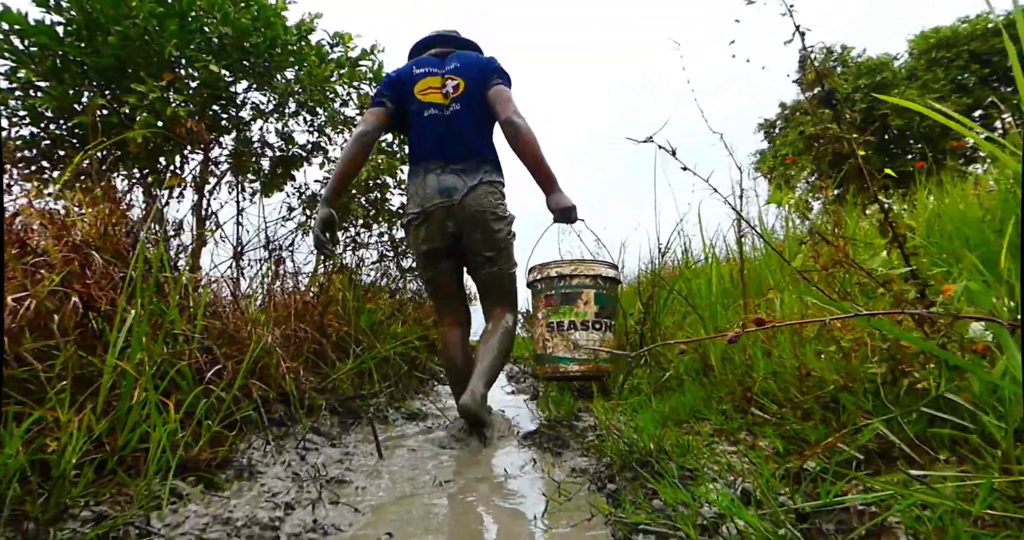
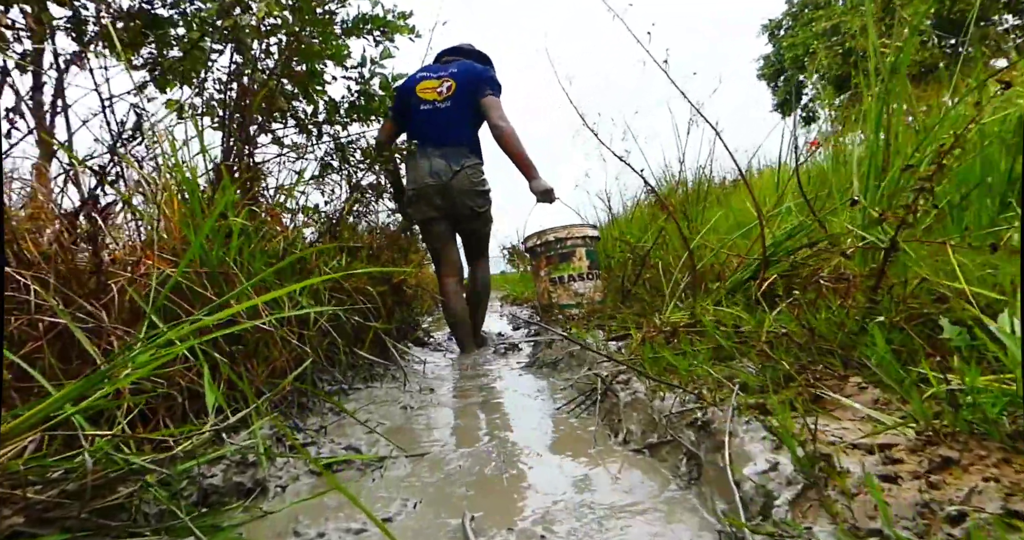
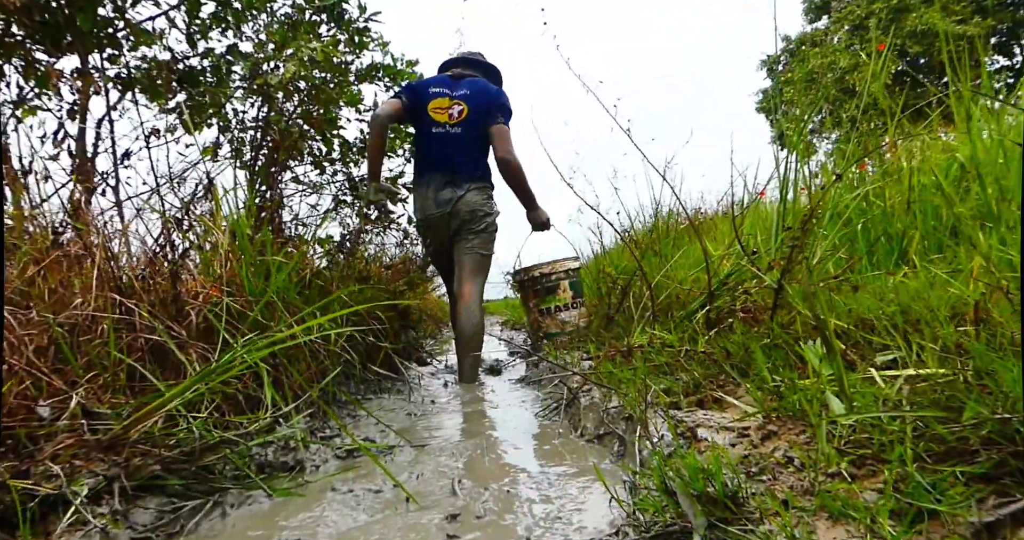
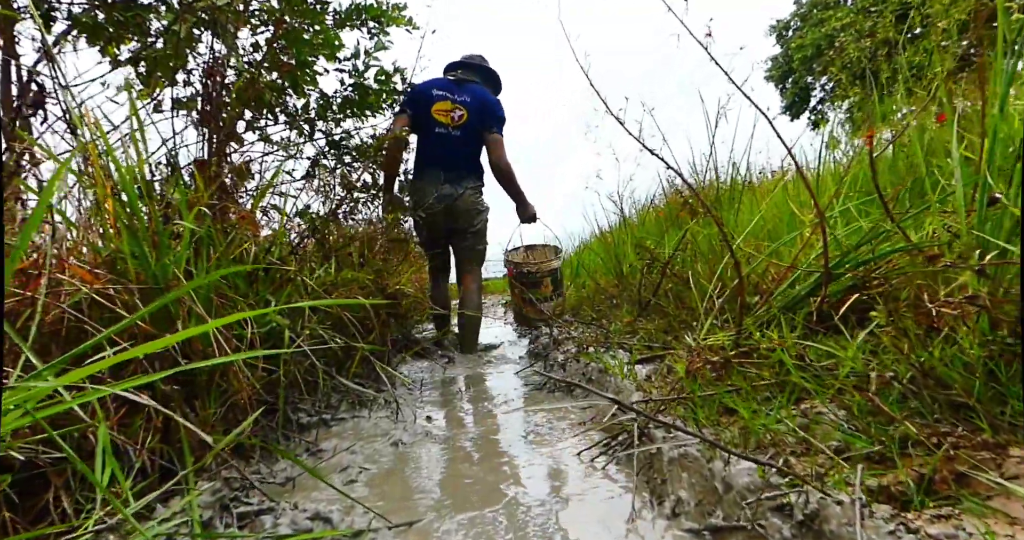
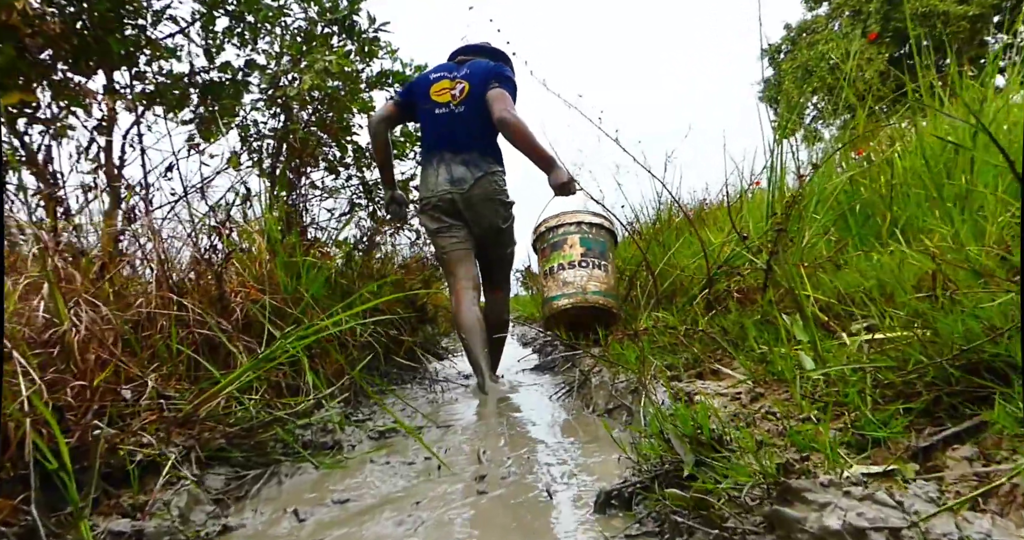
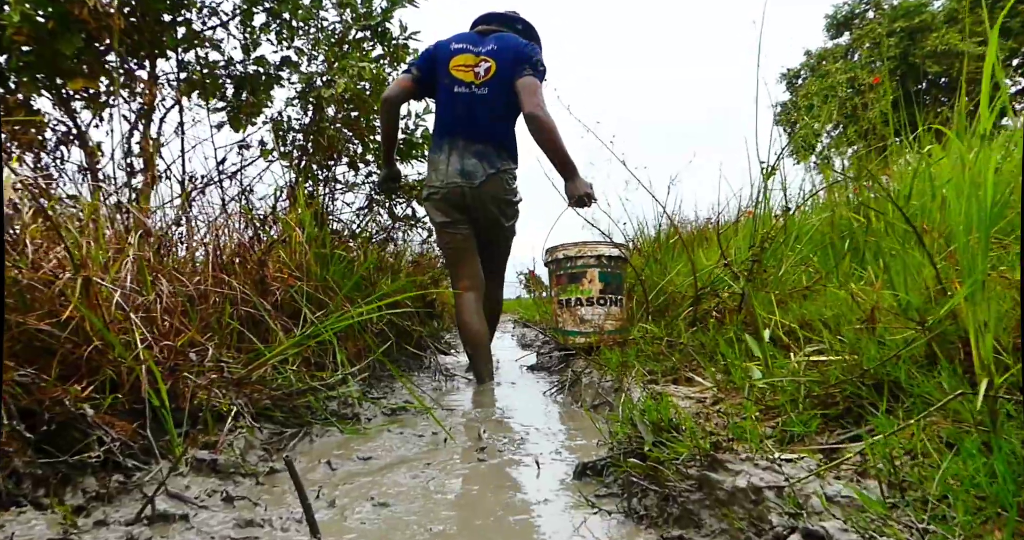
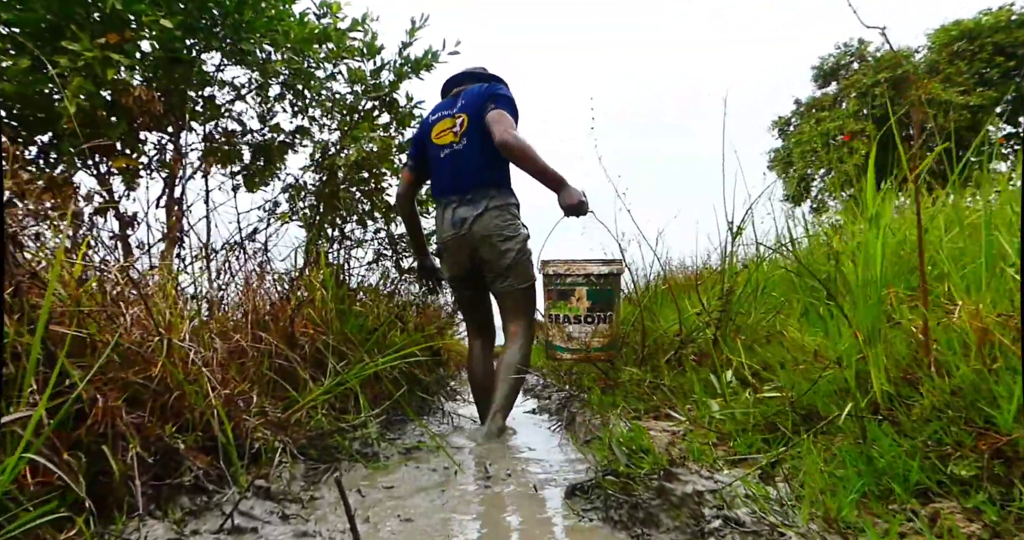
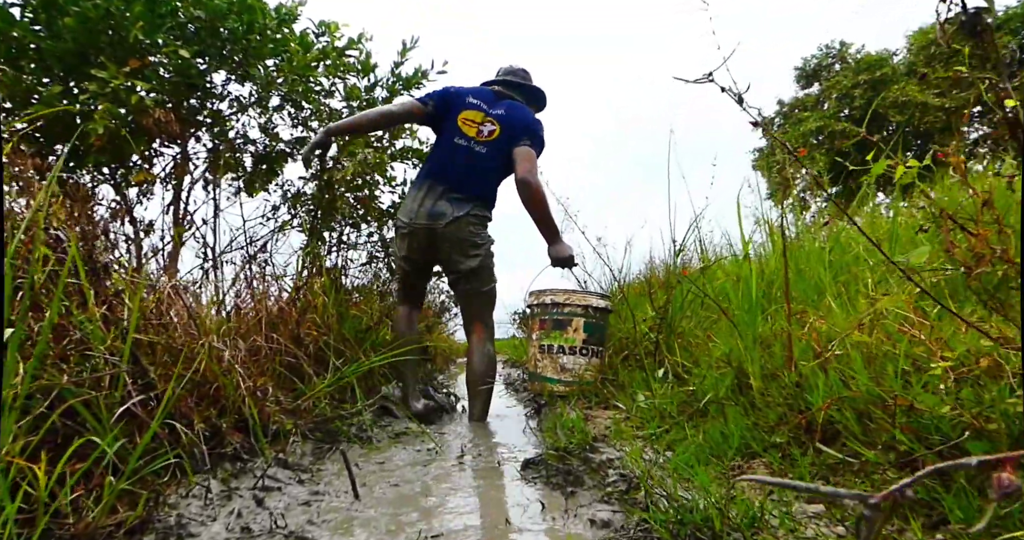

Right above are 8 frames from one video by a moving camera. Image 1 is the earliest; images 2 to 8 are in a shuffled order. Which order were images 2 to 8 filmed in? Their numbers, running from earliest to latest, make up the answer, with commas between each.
8, 7, 6, 5, 3, 2, 4
